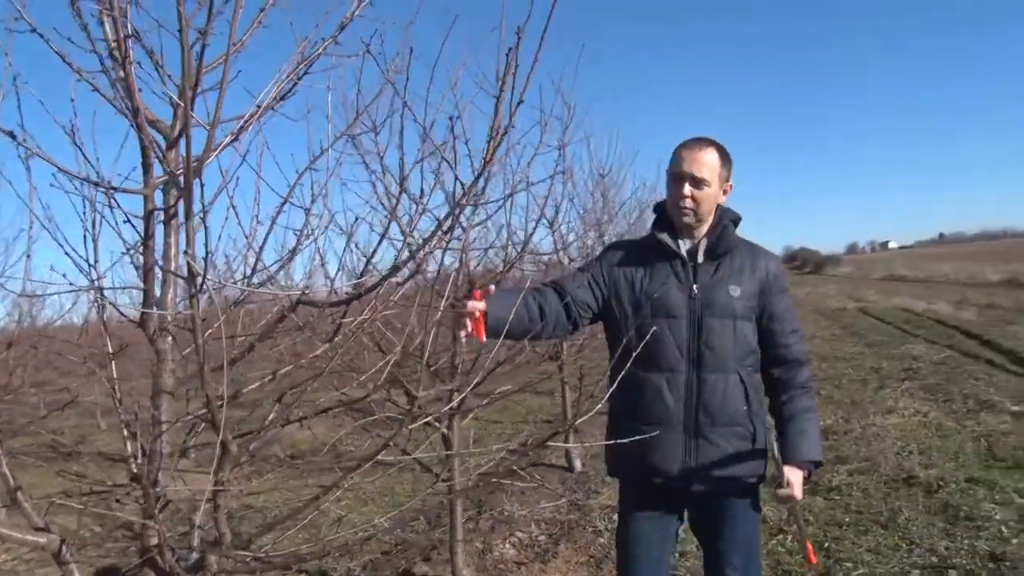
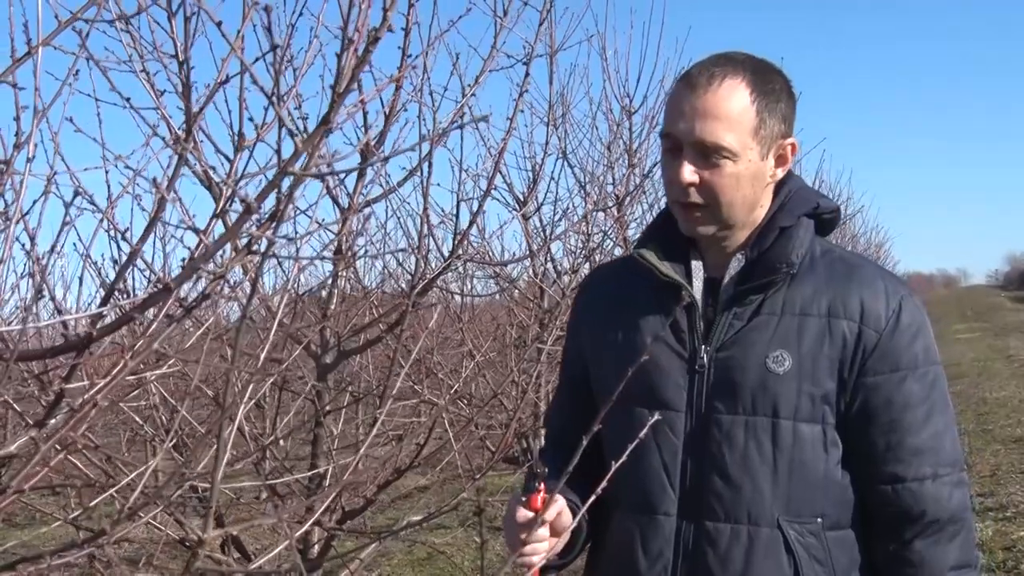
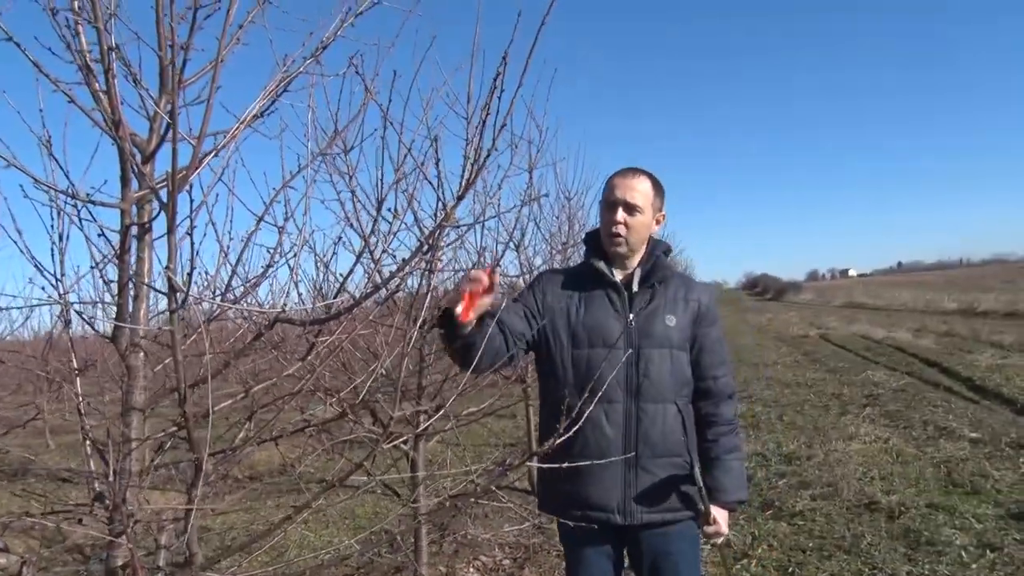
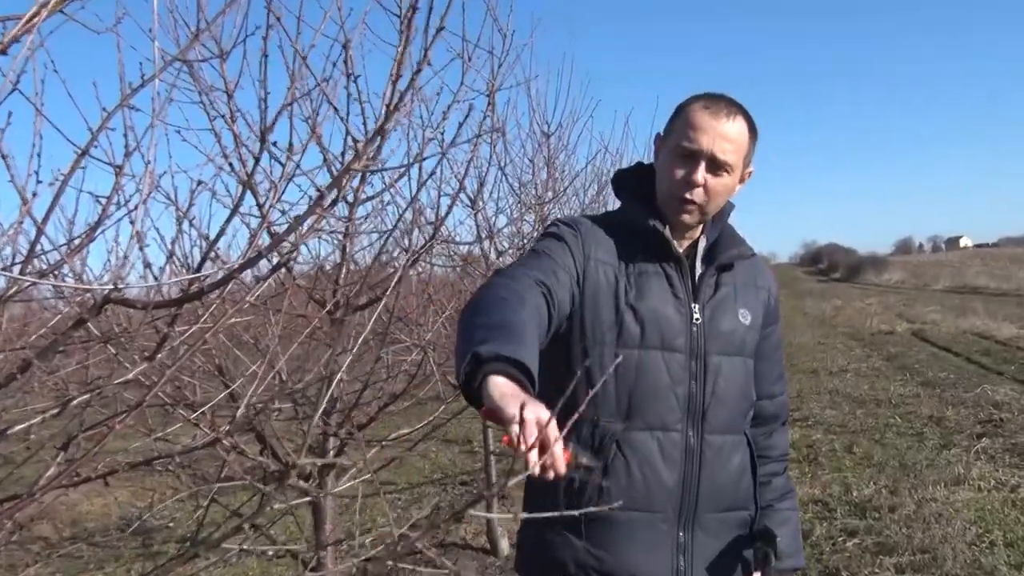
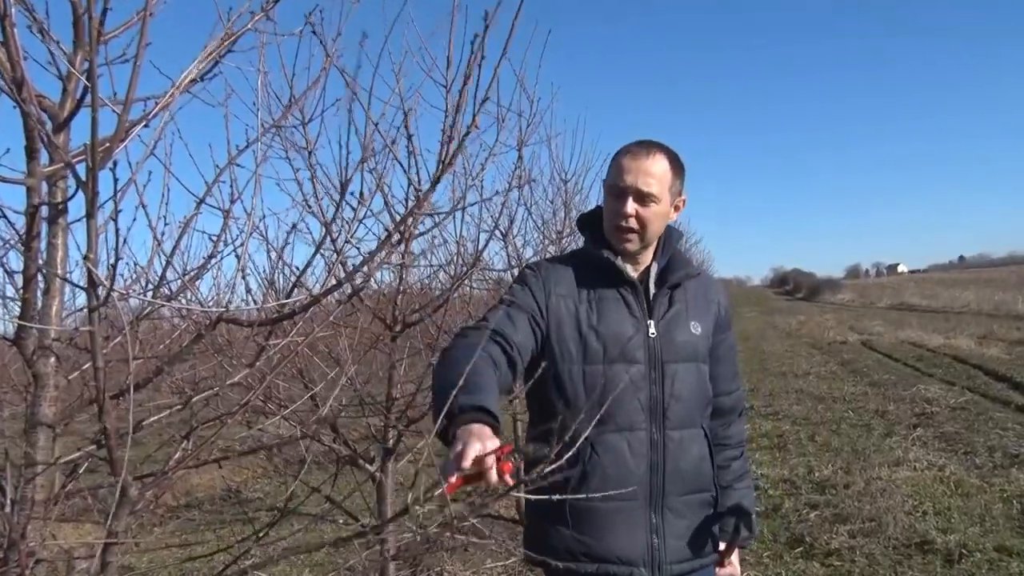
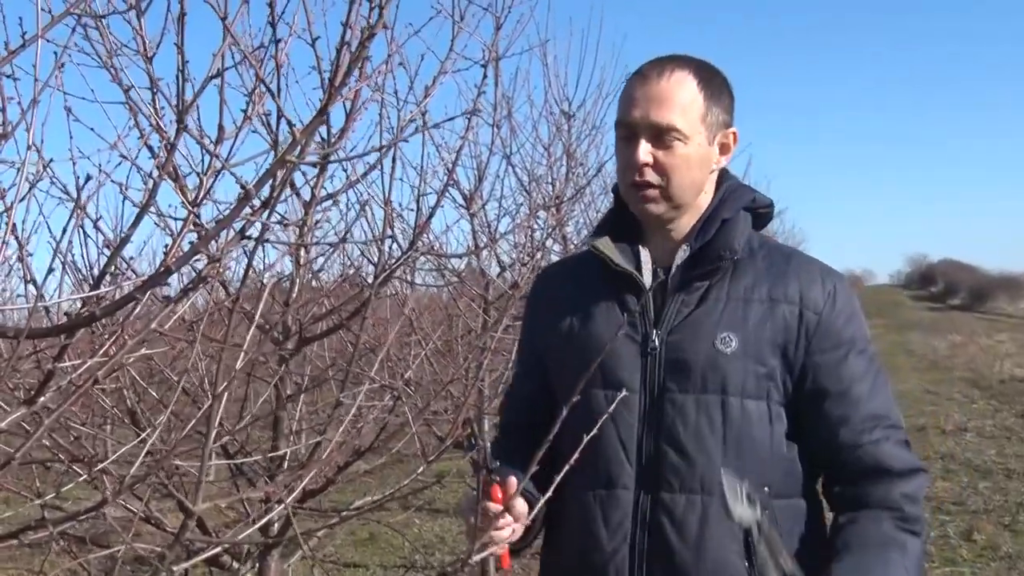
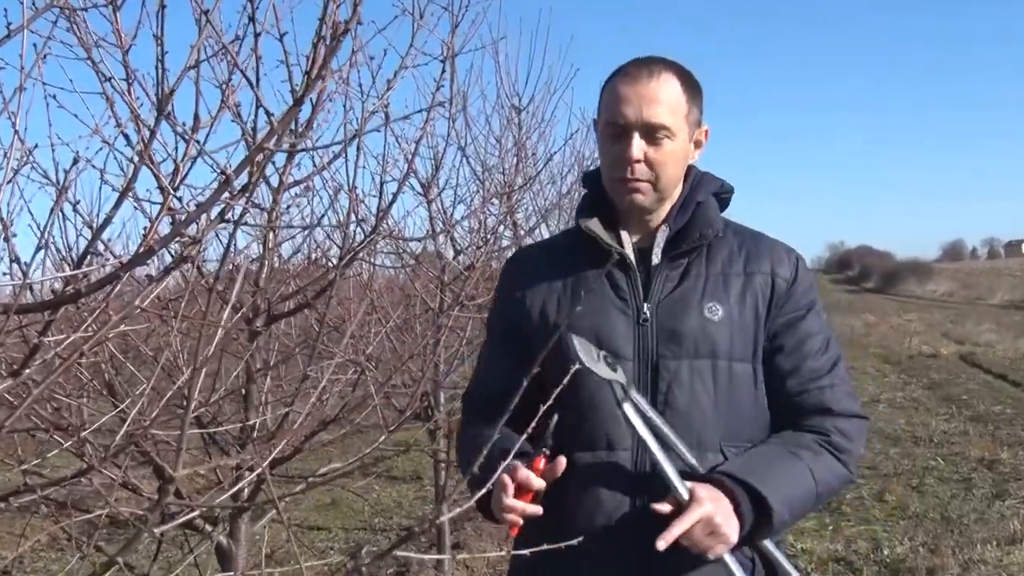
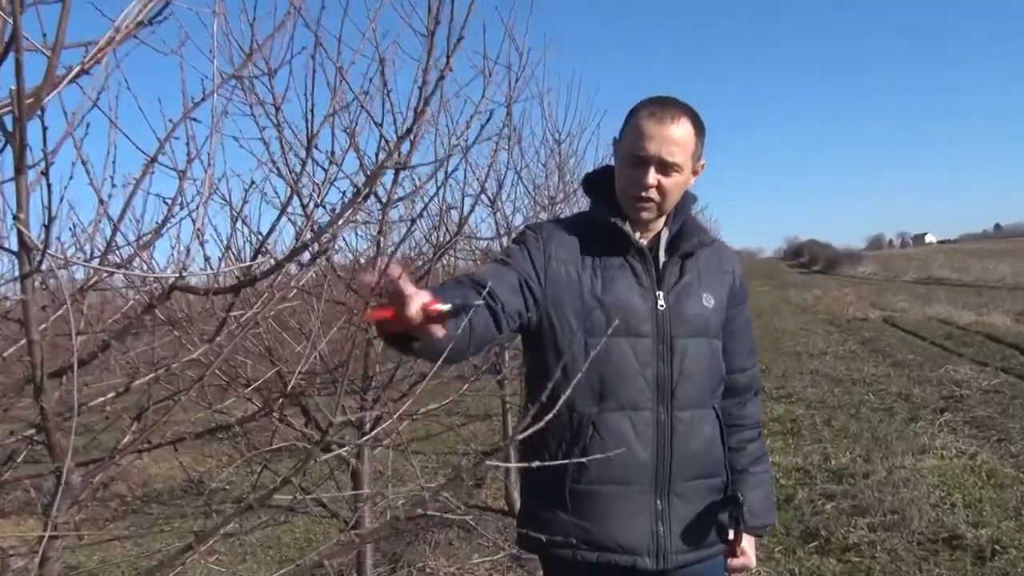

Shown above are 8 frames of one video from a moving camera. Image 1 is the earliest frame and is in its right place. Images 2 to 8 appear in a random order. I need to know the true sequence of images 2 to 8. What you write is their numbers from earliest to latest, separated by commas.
3, 5, 8, 4, 7, 6, 2
